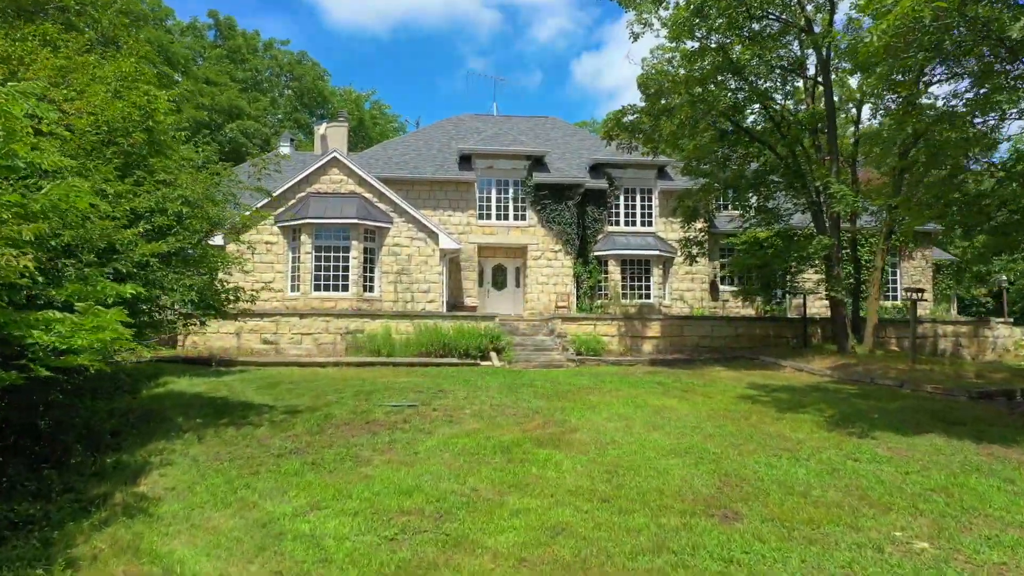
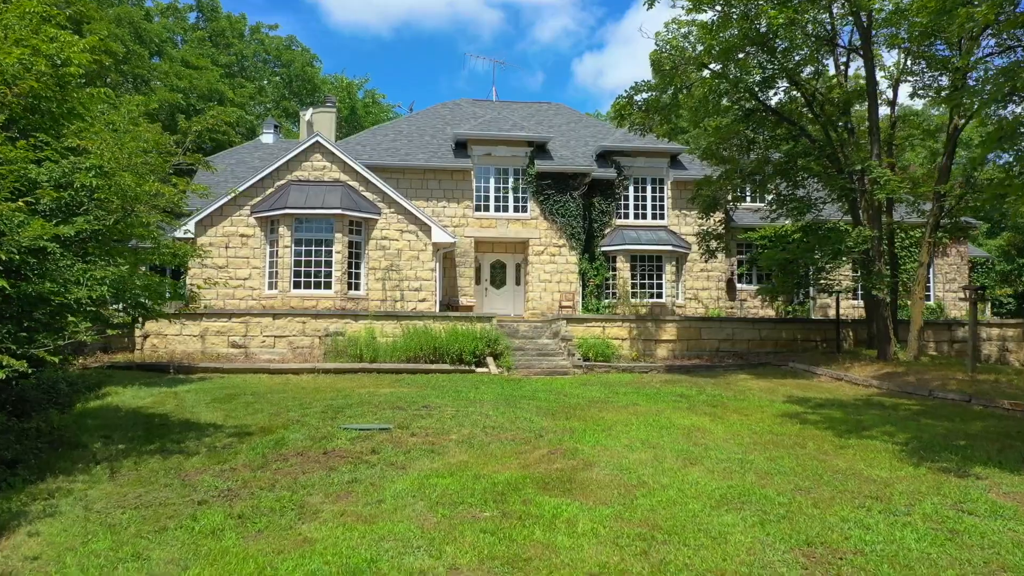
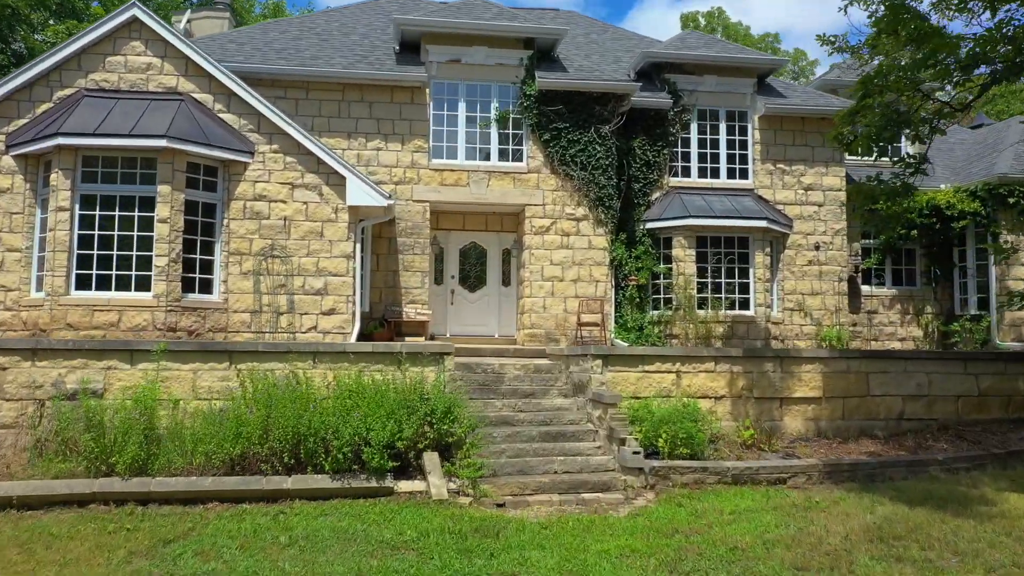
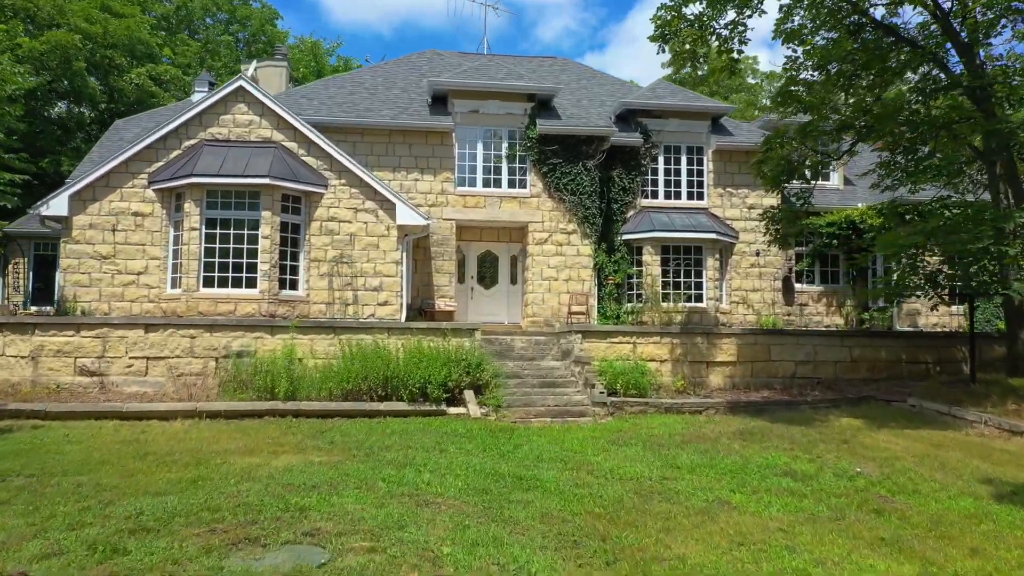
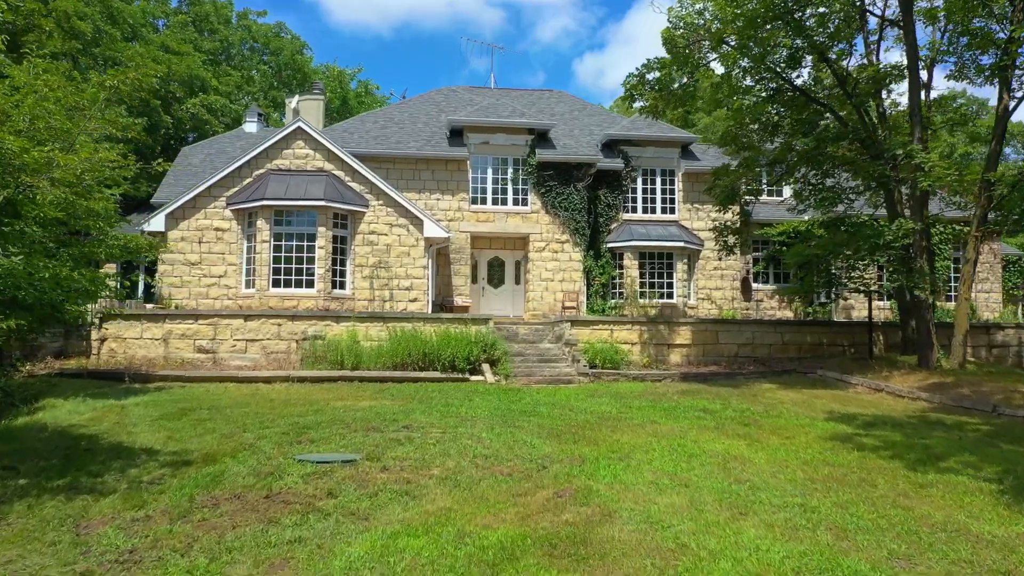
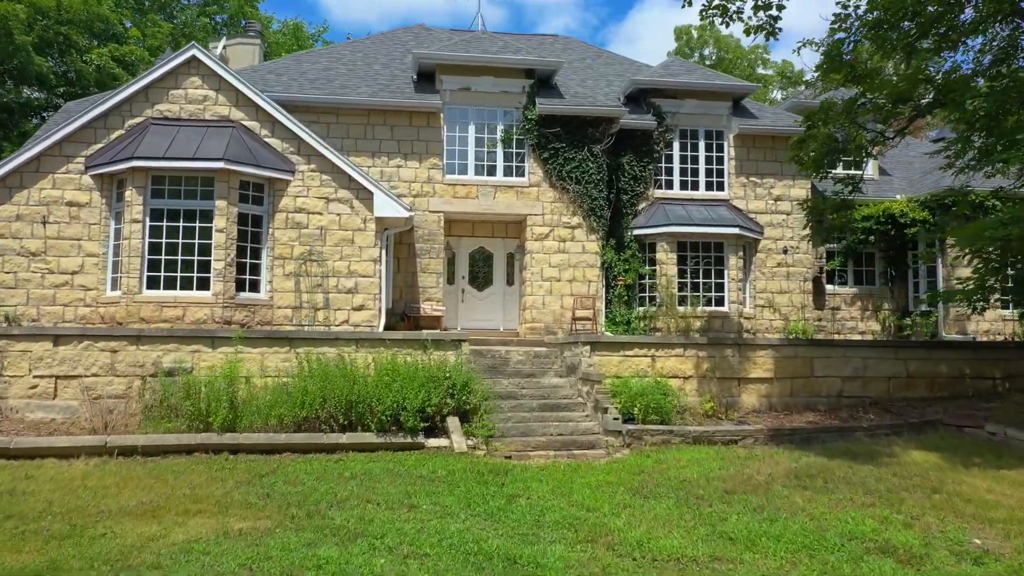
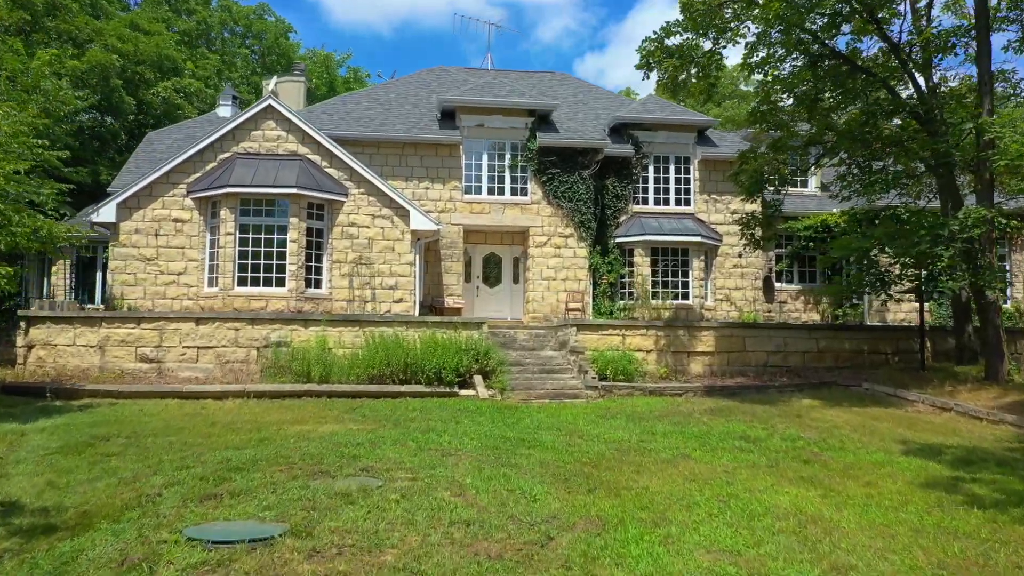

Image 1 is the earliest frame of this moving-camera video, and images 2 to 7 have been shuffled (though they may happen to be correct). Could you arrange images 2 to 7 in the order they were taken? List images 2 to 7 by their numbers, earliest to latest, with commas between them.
2, 5, 7, 4, 6, 3
